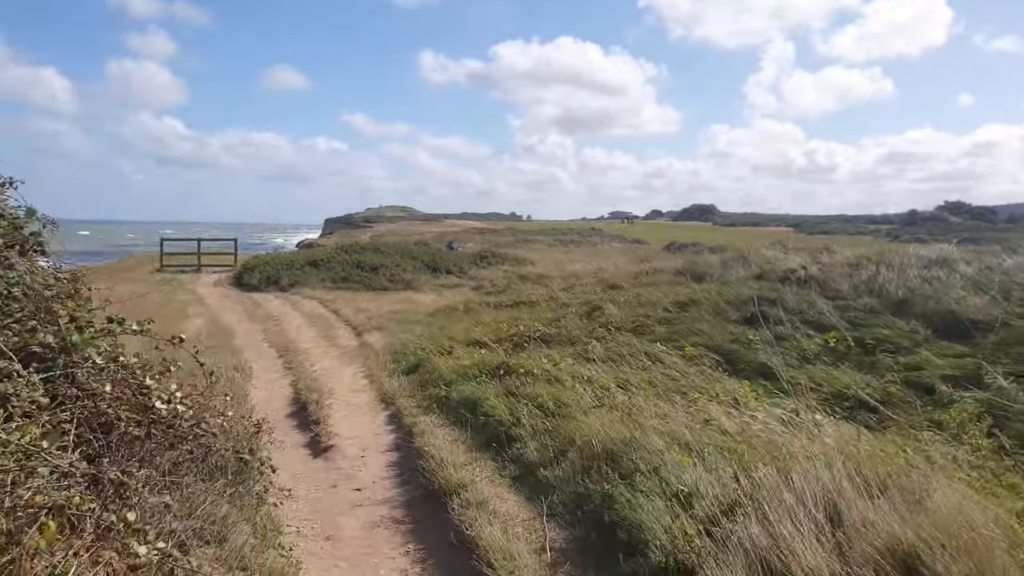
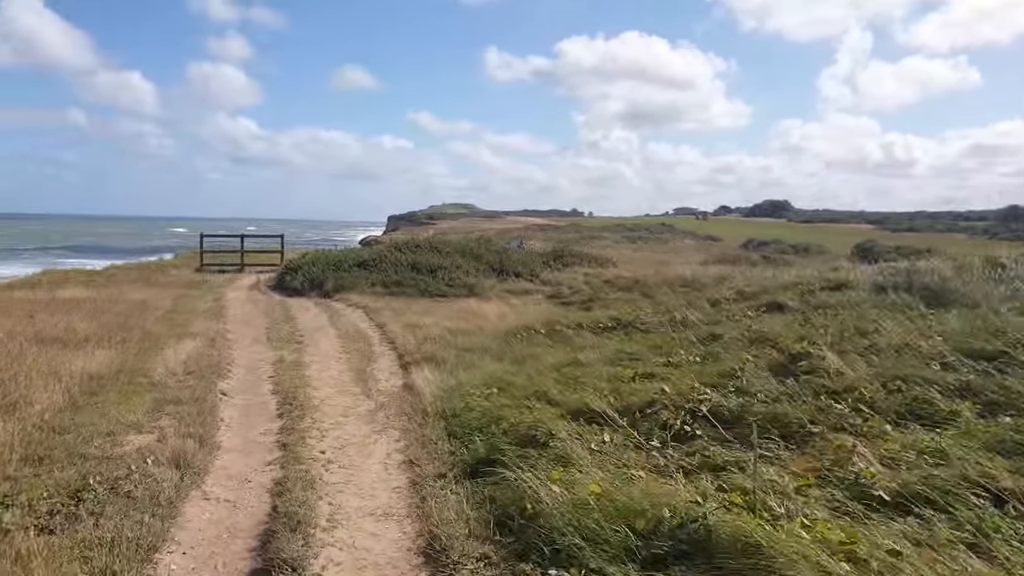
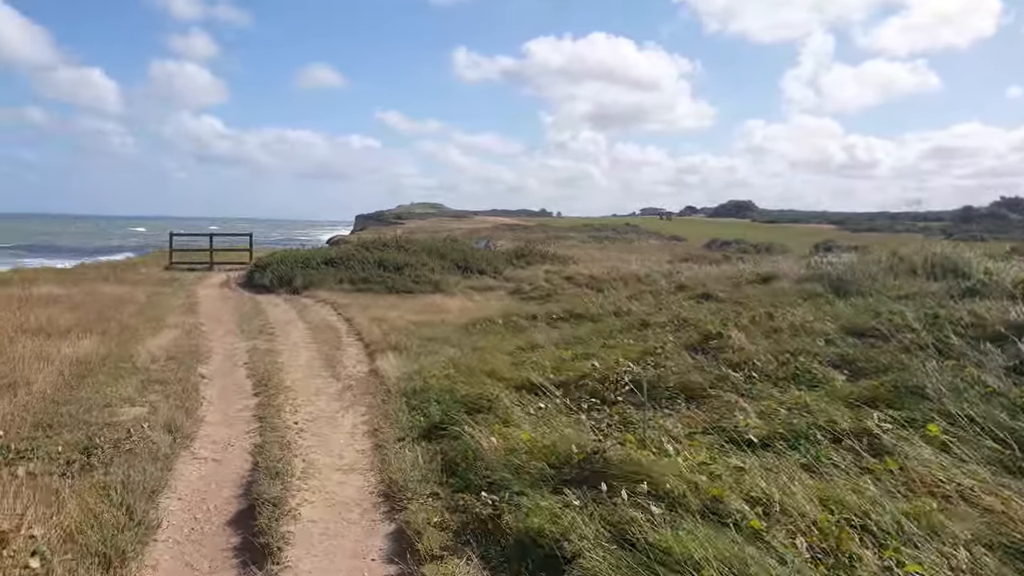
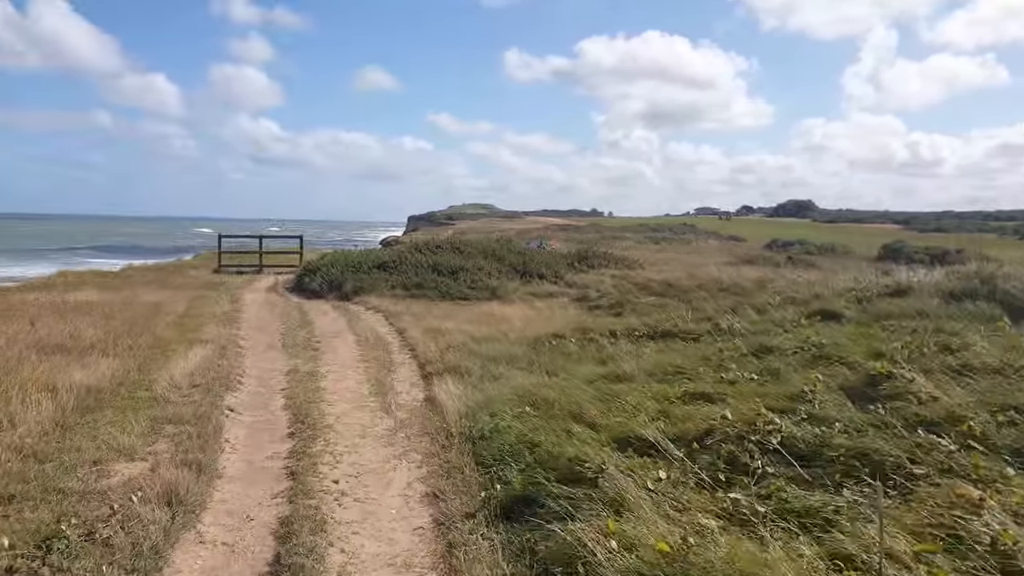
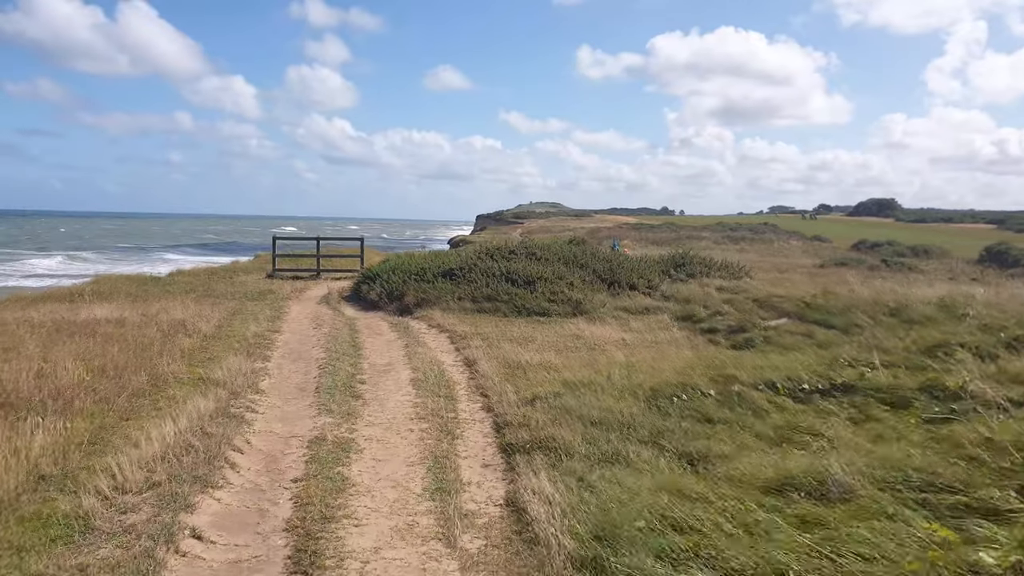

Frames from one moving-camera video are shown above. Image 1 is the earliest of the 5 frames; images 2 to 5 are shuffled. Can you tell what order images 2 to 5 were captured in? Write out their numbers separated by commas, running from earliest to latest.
3, 2, 4, 5
